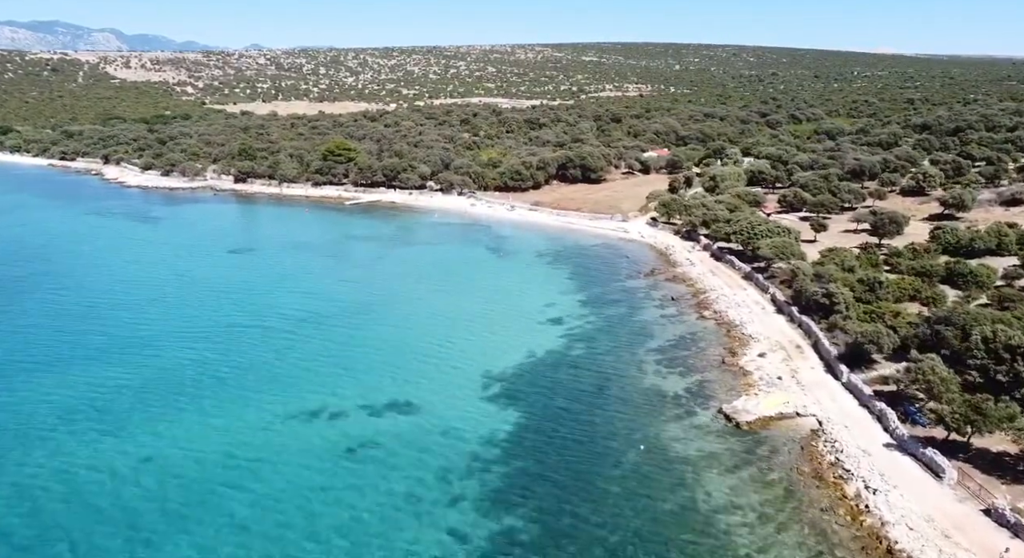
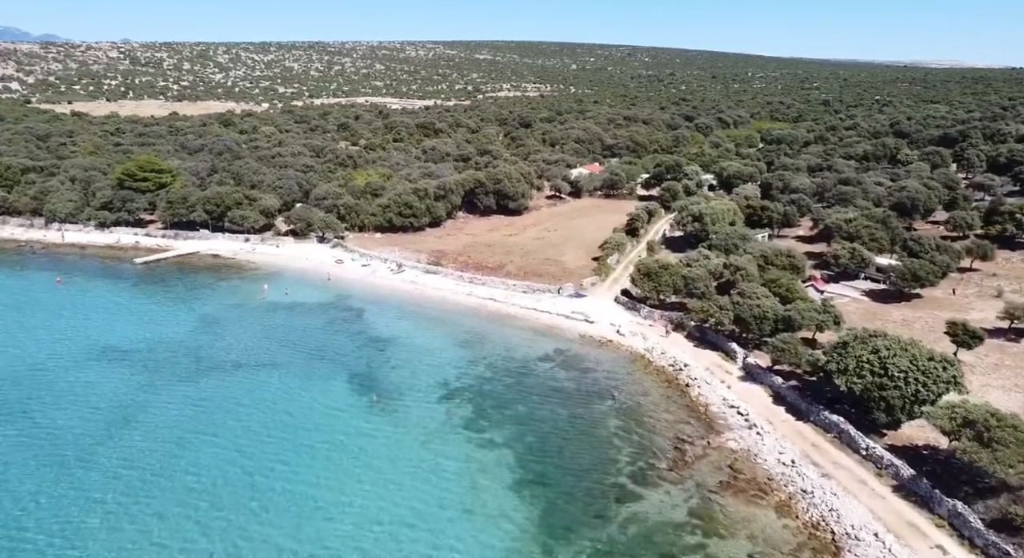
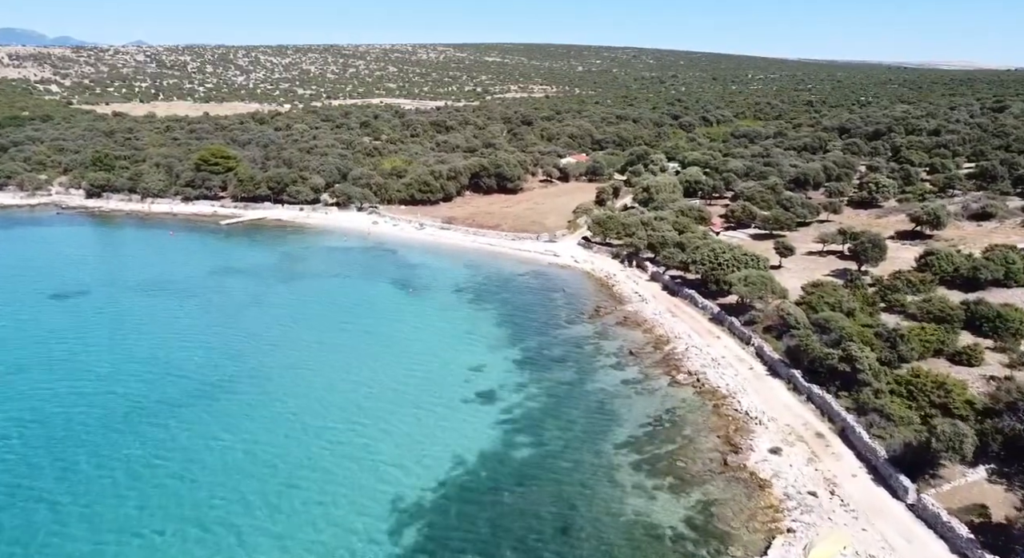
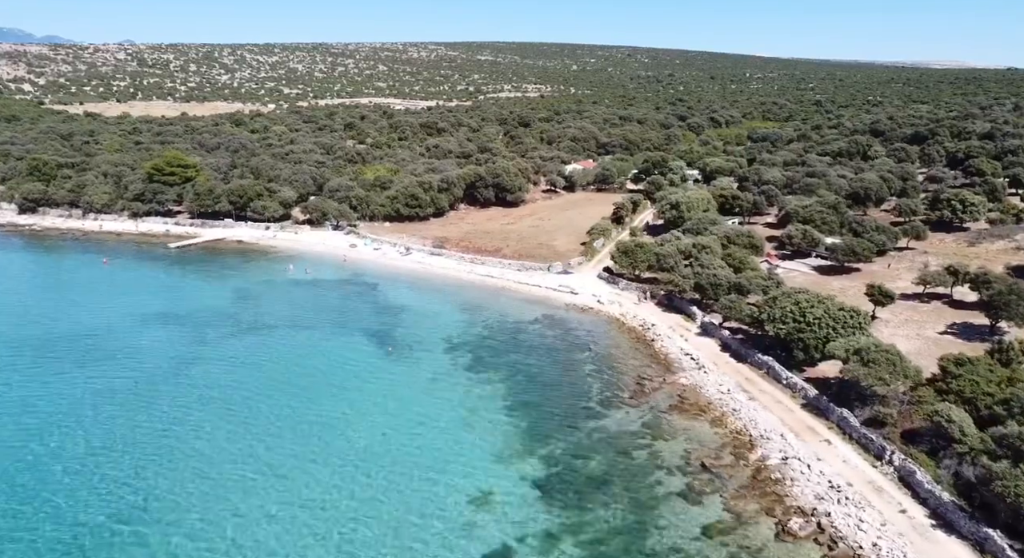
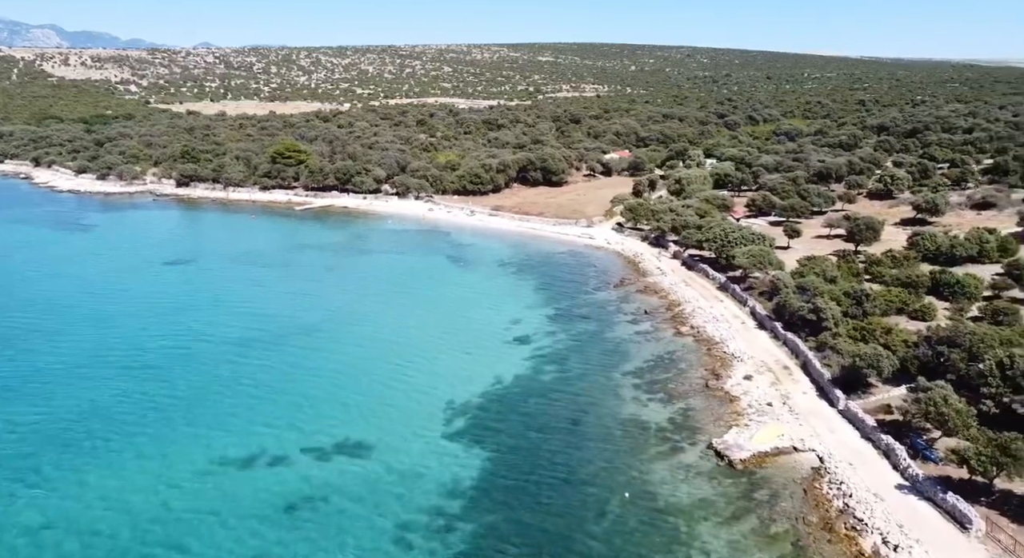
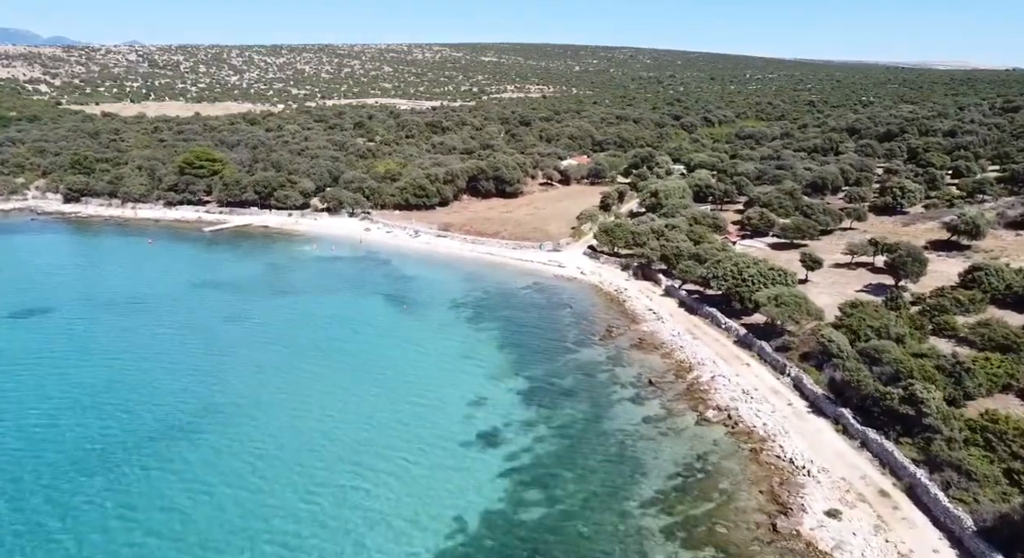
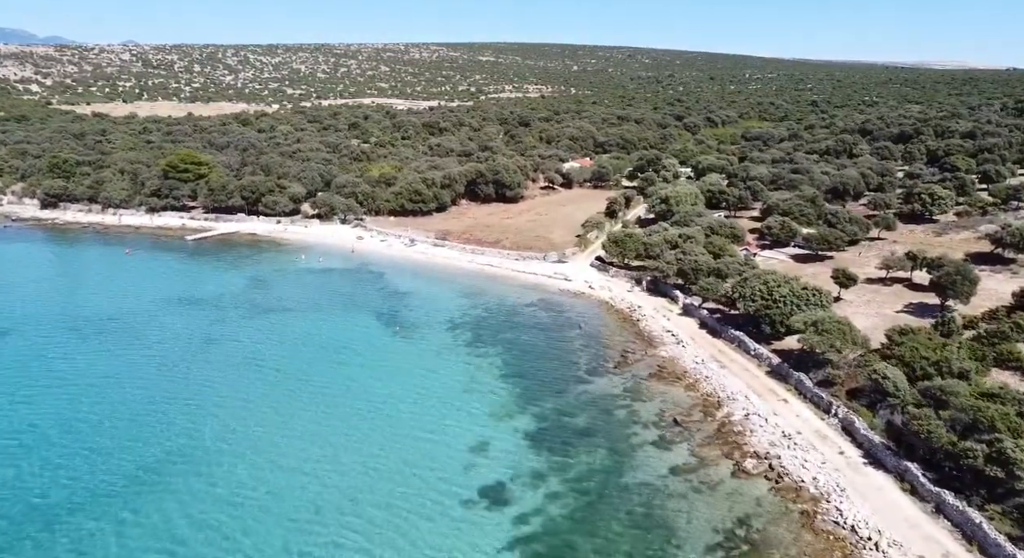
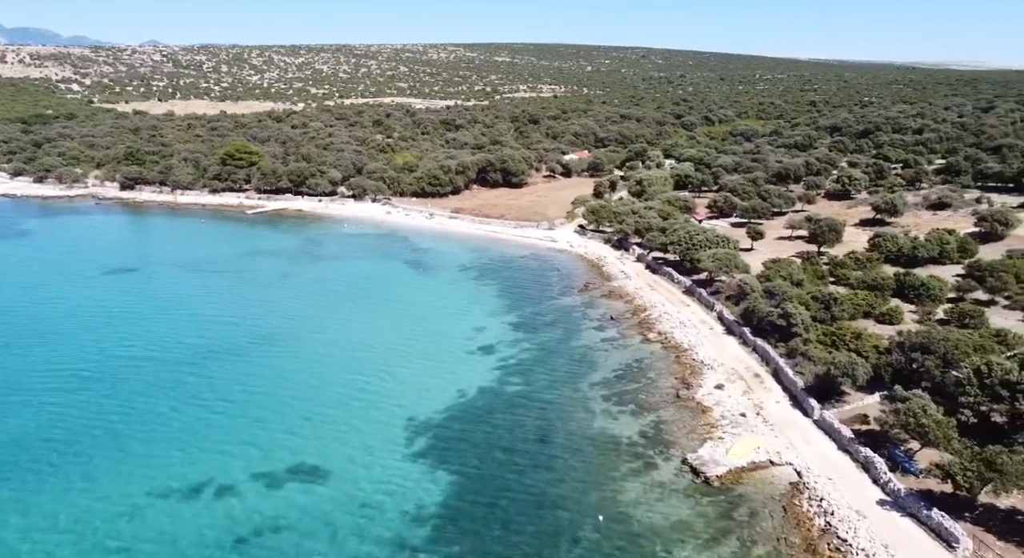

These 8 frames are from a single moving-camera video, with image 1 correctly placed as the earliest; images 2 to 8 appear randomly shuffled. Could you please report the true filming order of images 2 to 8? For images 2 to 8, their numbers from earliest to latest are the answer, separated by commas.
5, 8, 3, 6, 7, 4, 2
